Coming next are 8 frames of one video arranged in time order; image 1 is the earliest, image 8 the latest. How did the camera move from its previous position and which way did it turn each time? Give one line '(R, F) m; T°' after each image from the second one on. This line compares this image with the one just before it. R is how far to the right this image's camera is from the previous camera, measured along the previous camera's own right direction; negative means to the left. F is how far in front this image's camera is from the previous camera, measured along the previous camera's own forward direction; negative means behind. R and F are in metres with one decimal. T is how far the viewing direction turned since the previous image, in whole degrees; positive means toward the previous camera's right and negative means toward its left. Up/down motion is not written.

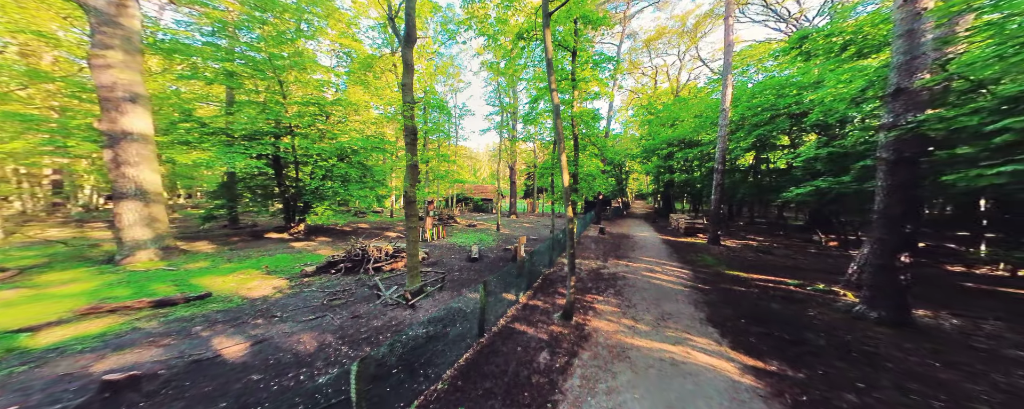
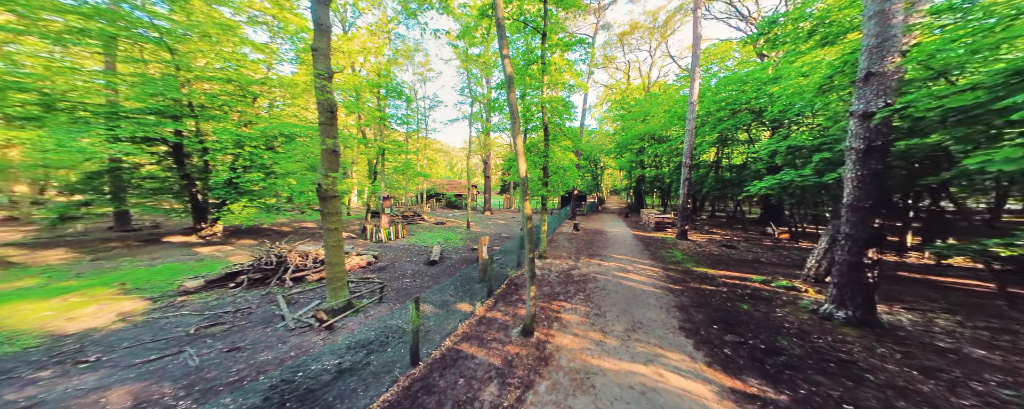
(+0.6, +0.9) m; +5°
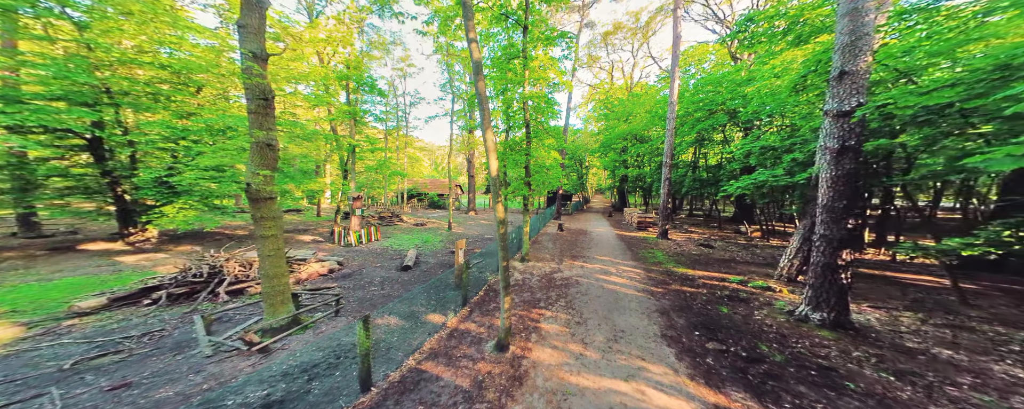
(+0.2, +0.4) m; +3°
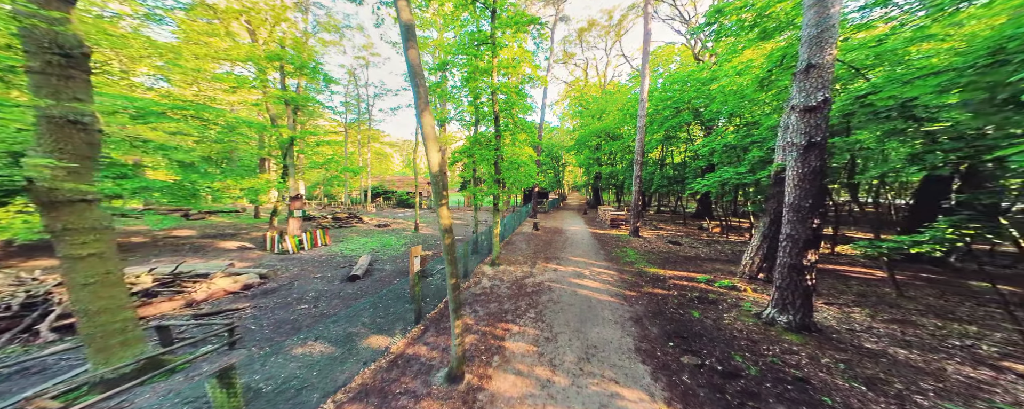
(+0.4, +0.7) m; +5°
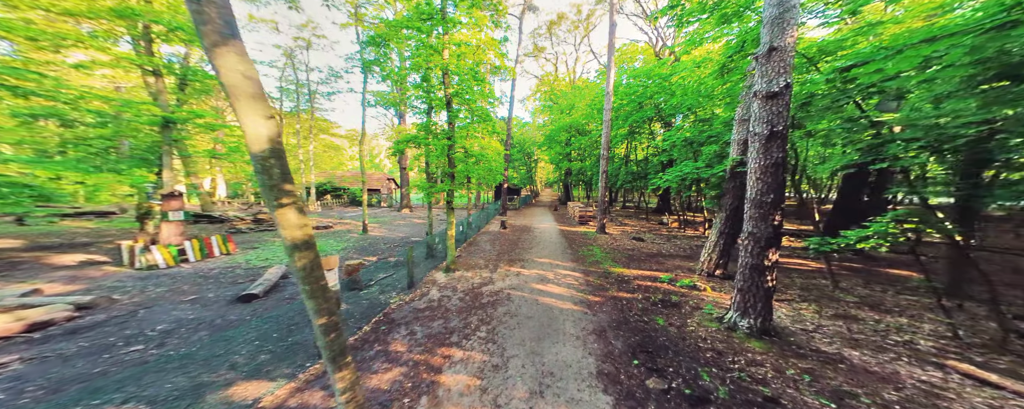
(+0.6, +0.9) m; +6°
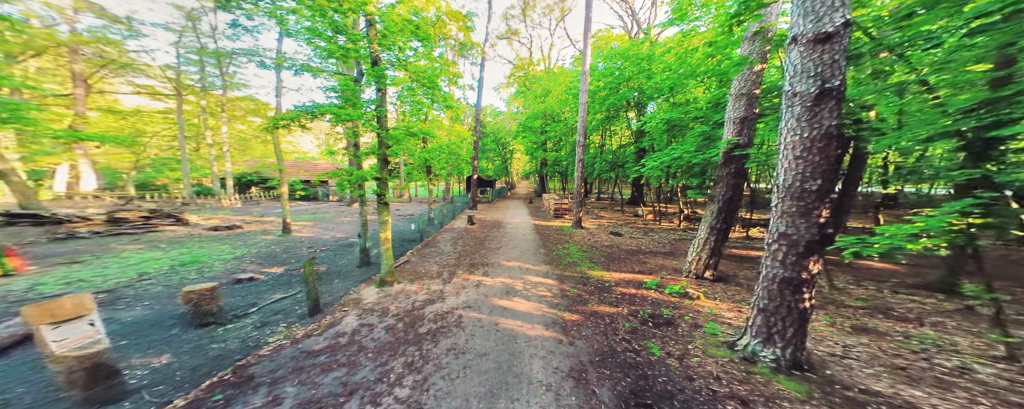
(+0.6, +1.7) m; +6°
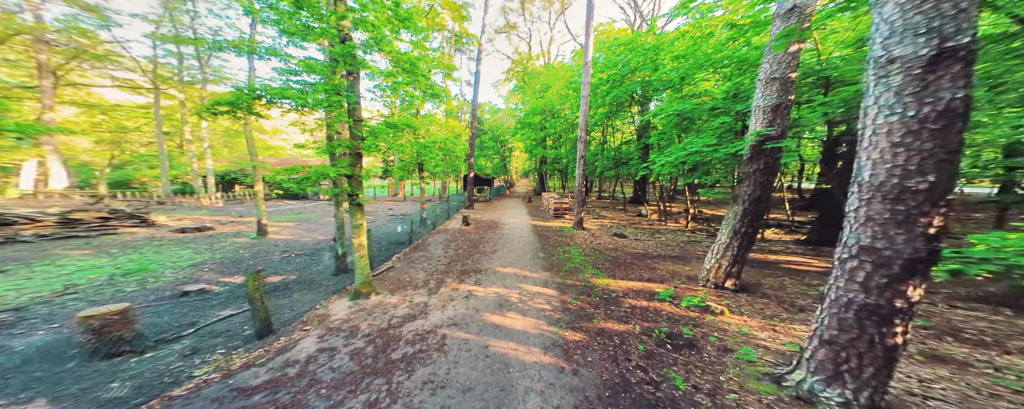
(+0.1, +0.8) m; 0°
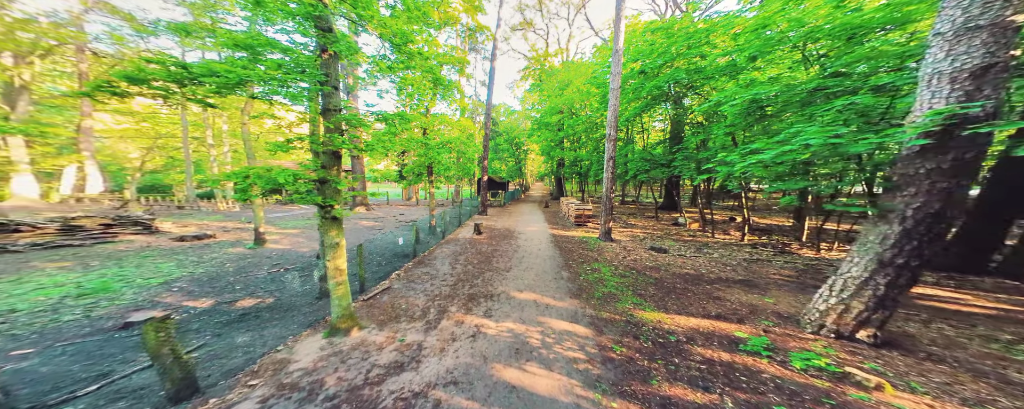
(0.0, +1.3) m; -5°
